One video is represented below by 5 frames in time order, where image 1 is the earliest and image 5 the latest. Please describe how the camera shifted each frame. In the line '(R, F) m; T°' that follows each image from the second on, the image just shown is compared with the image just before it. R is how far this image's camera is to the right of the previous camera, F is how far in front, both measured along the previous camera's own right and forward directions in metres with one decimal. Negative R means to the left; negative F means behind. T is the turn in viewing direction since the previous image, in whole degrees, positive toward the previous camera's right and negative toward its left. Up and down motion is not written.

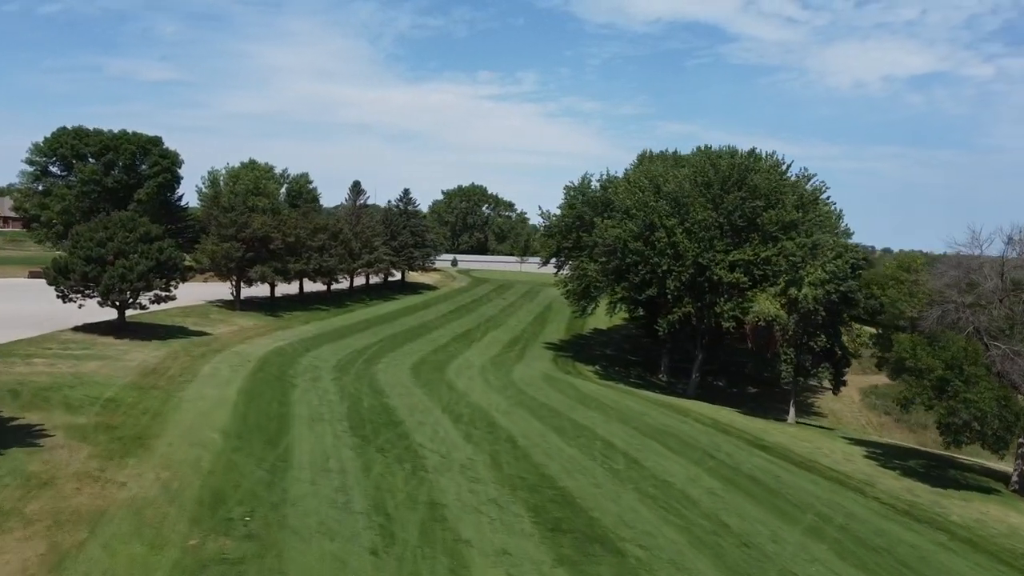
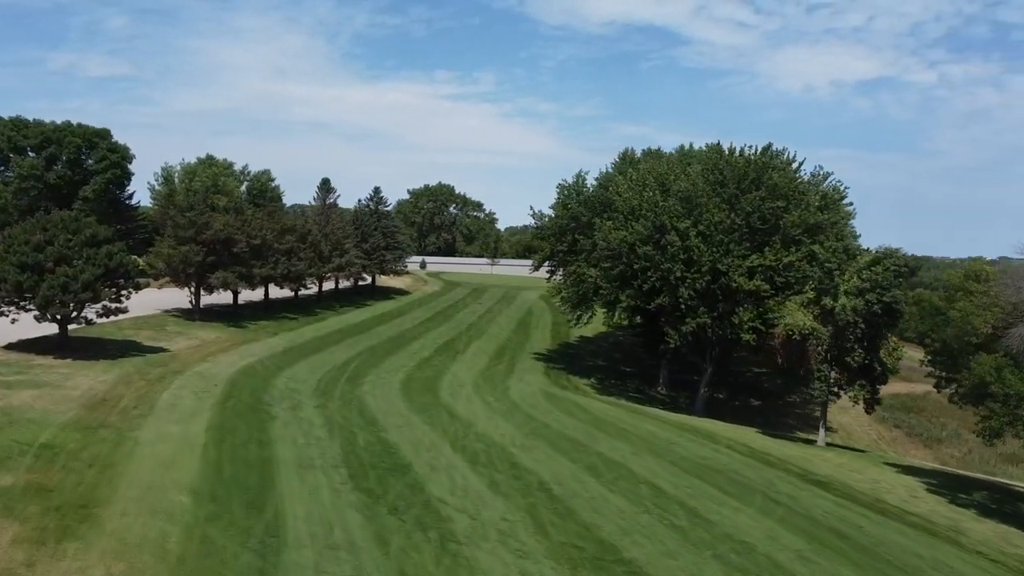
(-1.5, +3.3) m; +3°
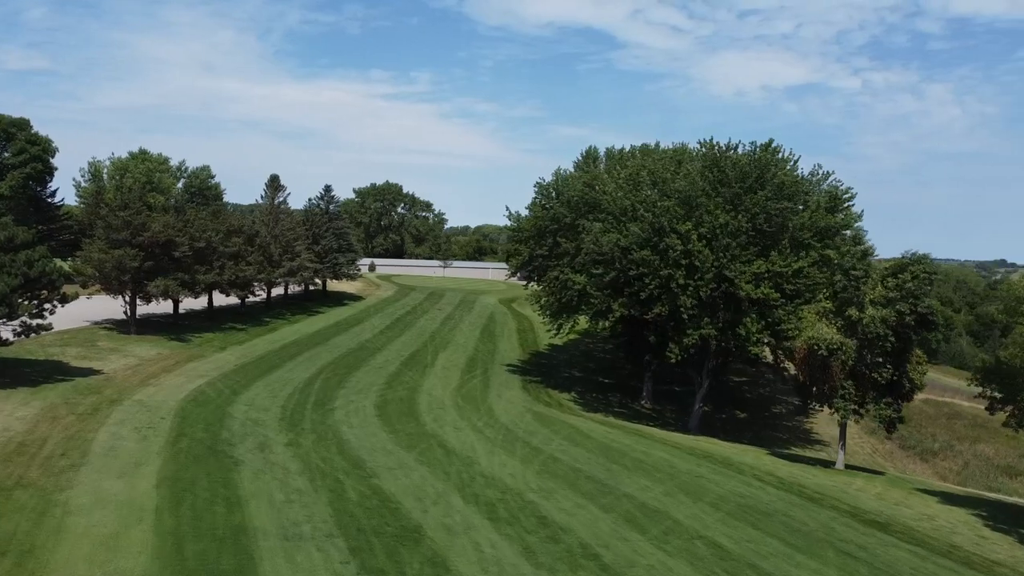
(-1.6, +3.1) m; +4°
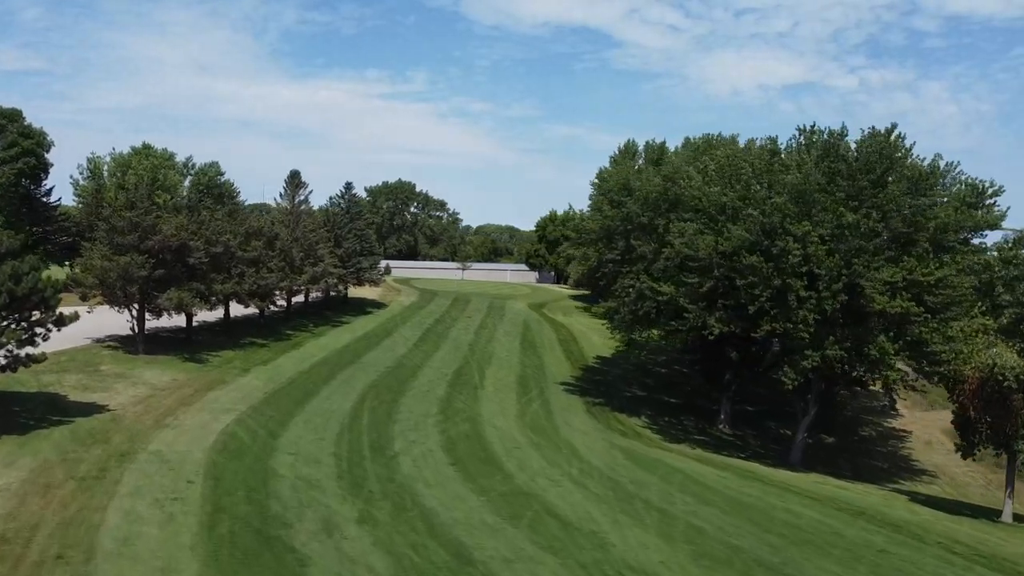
(-2.5, +4.5) m; 0°
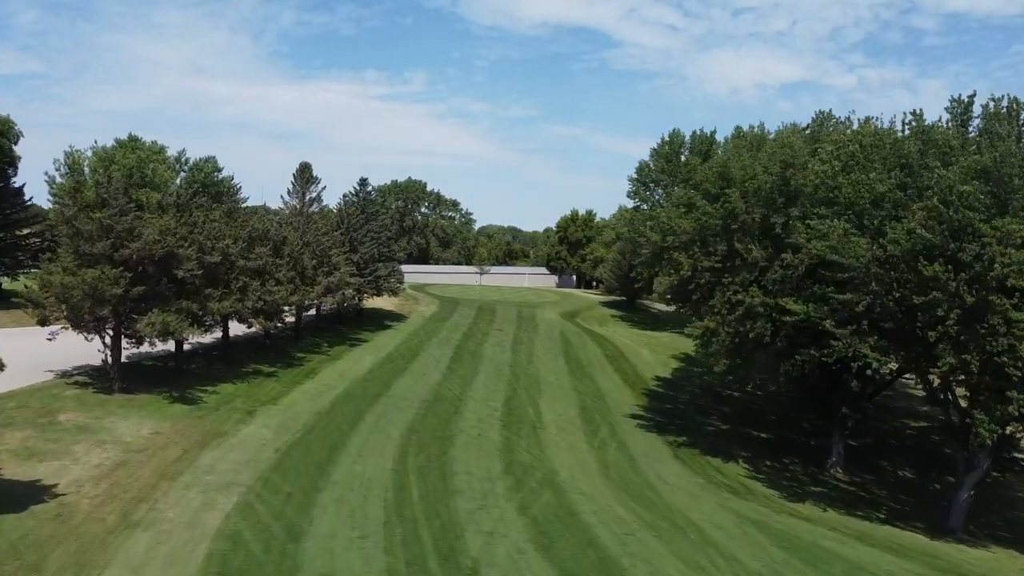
(-2.1, +6.0) m; 0°
